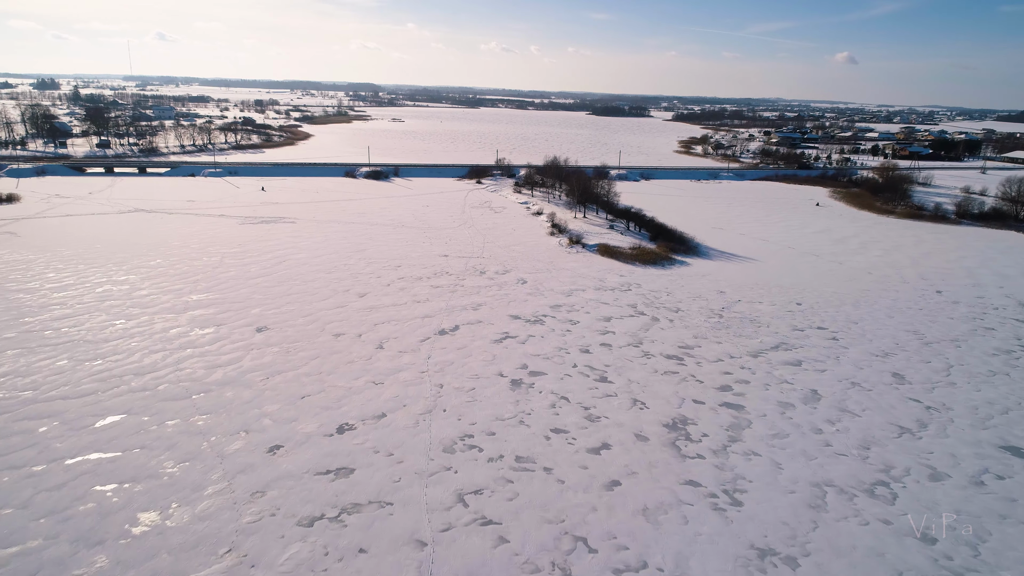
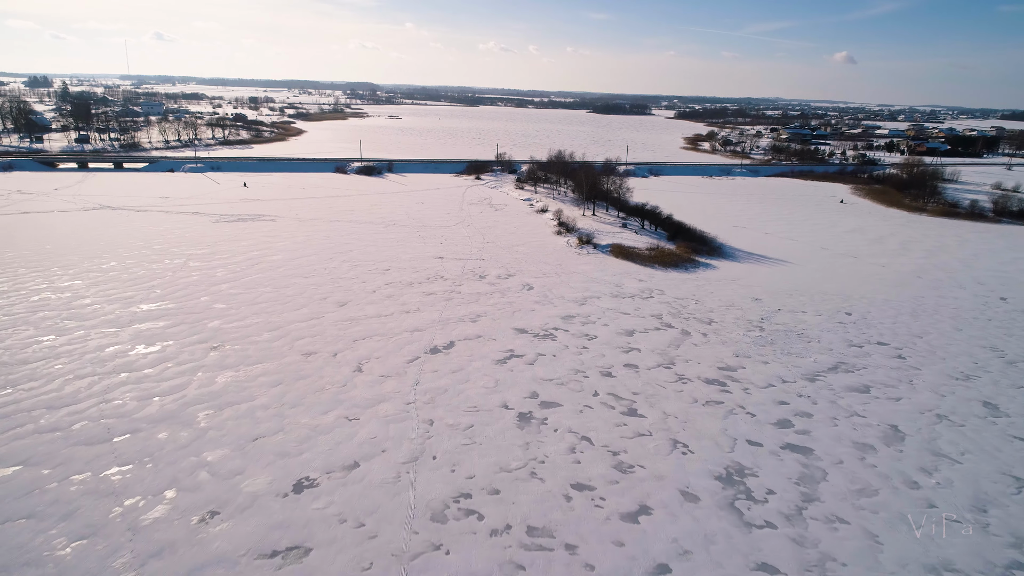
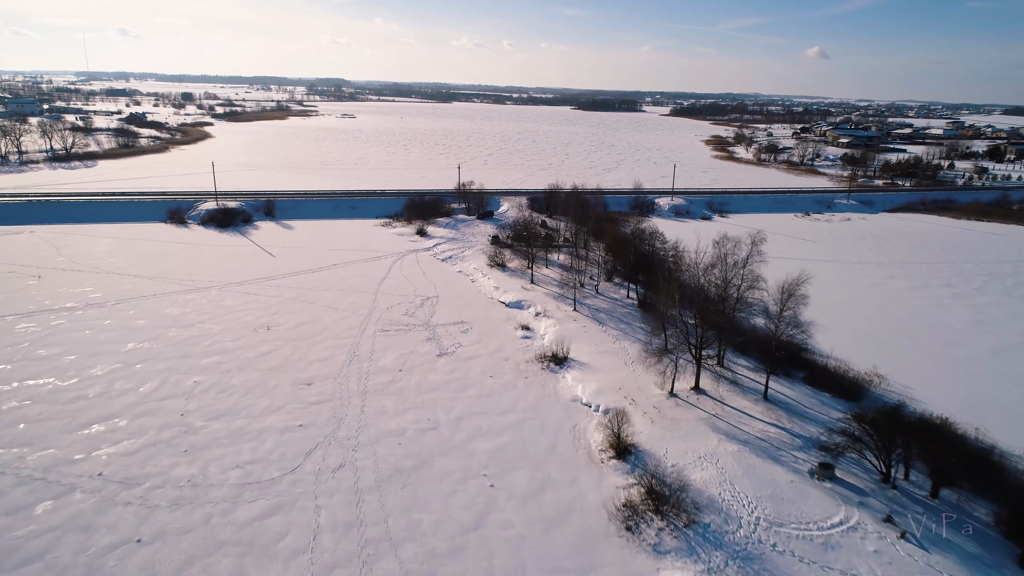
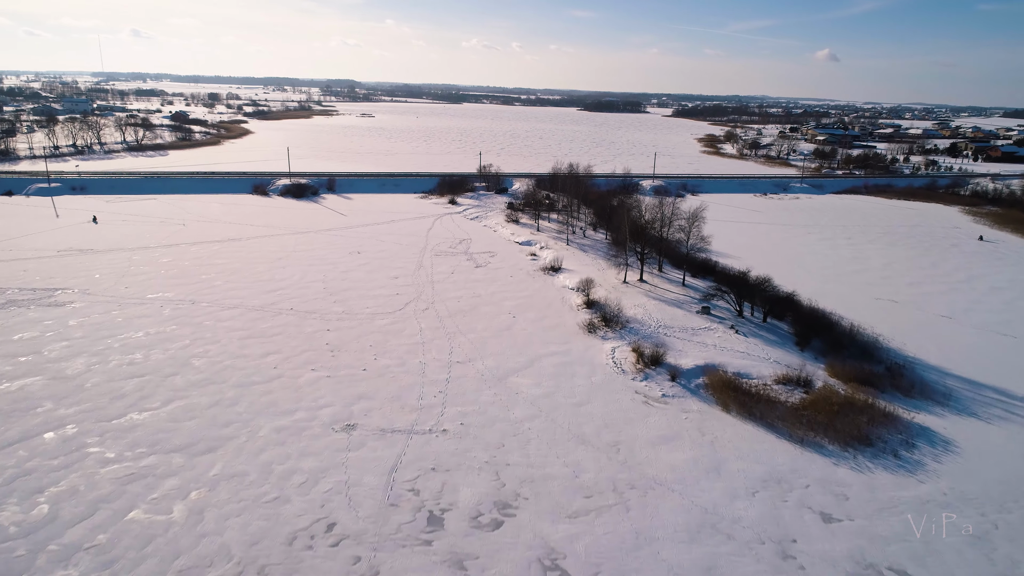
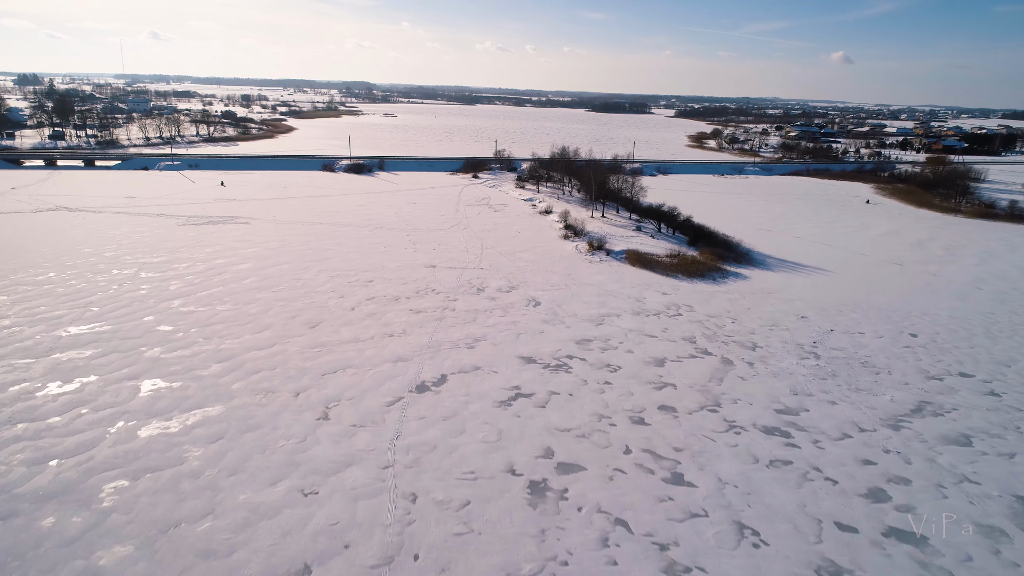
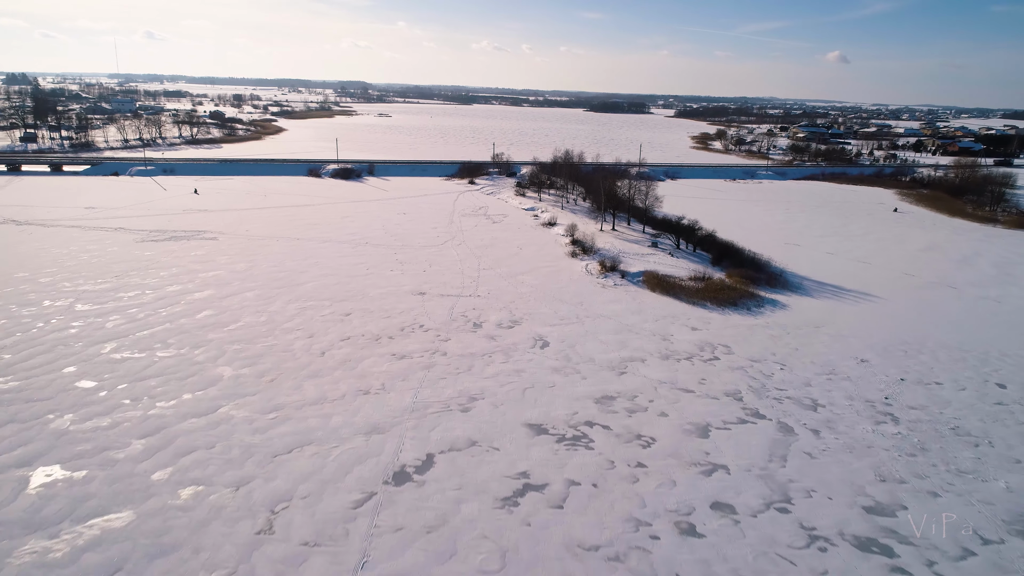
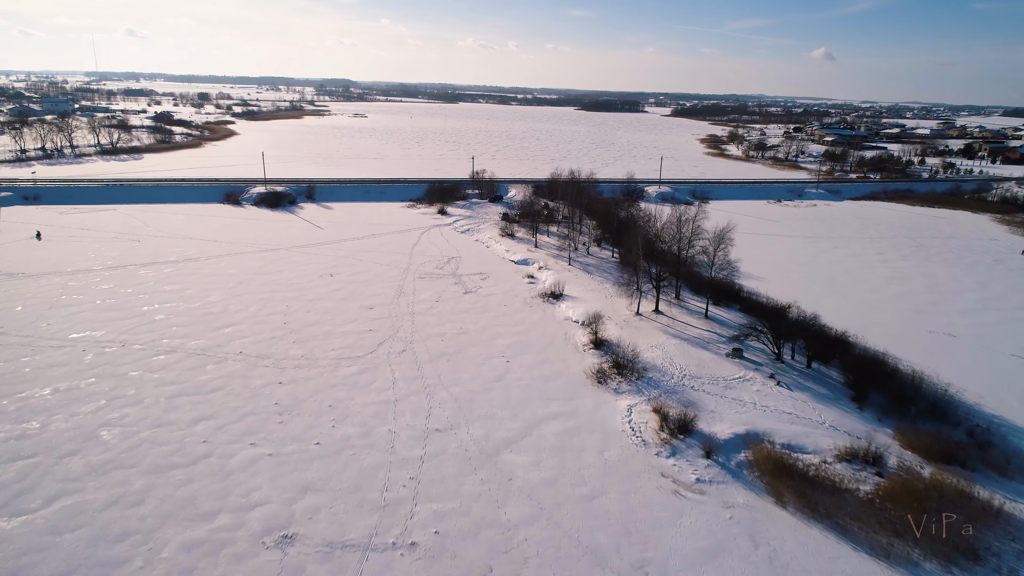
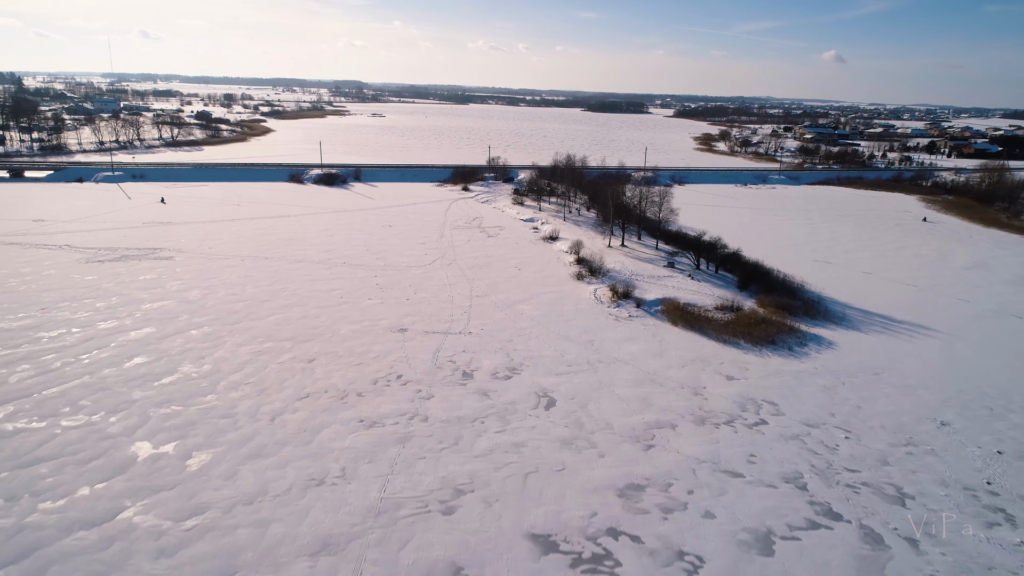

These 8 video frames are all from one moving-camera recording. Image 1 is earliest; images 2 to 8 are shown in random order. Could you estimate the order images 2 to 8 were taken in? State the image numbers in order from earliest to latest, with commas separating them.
2, 5, 6, 8, 4, 7, 3
